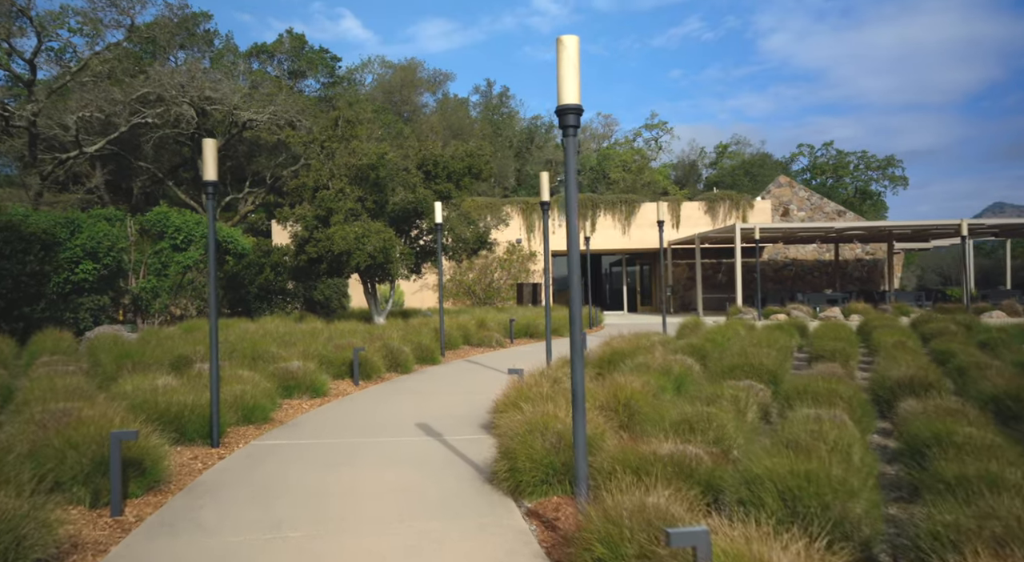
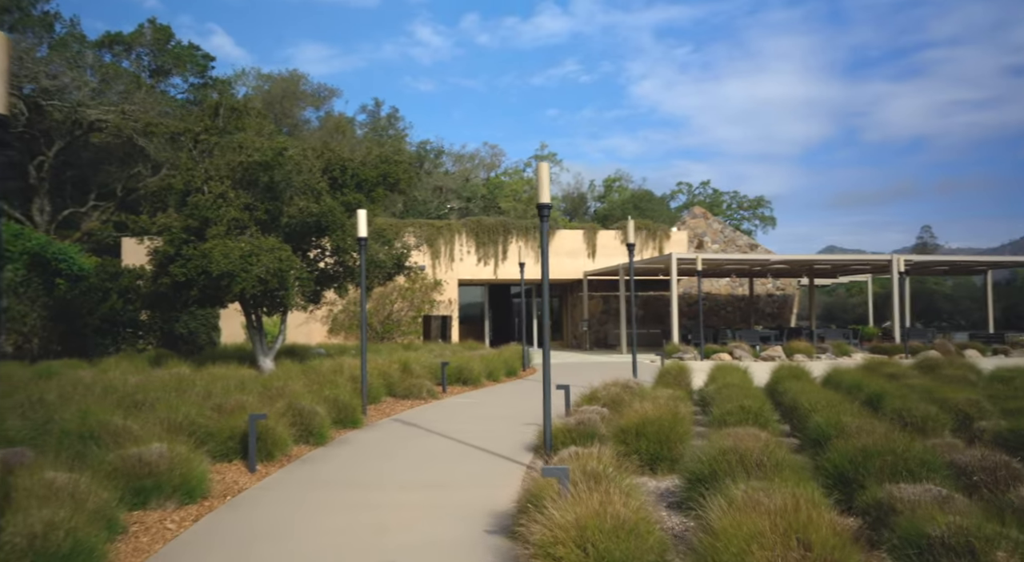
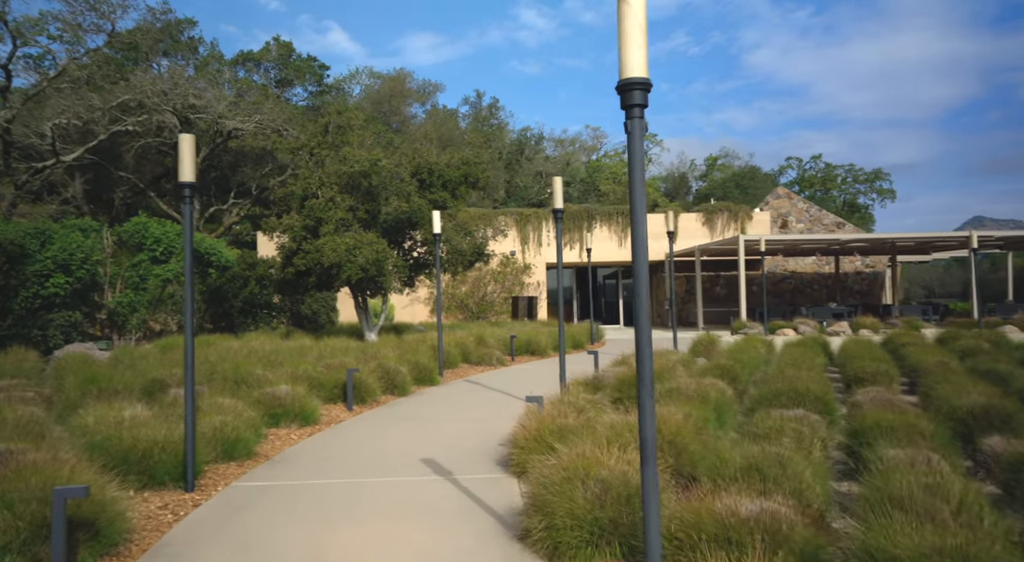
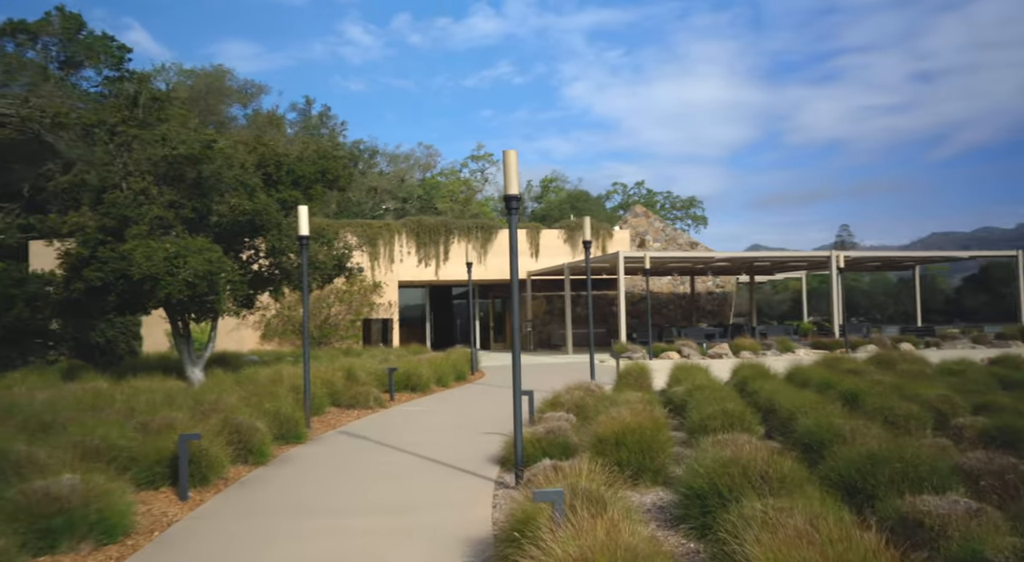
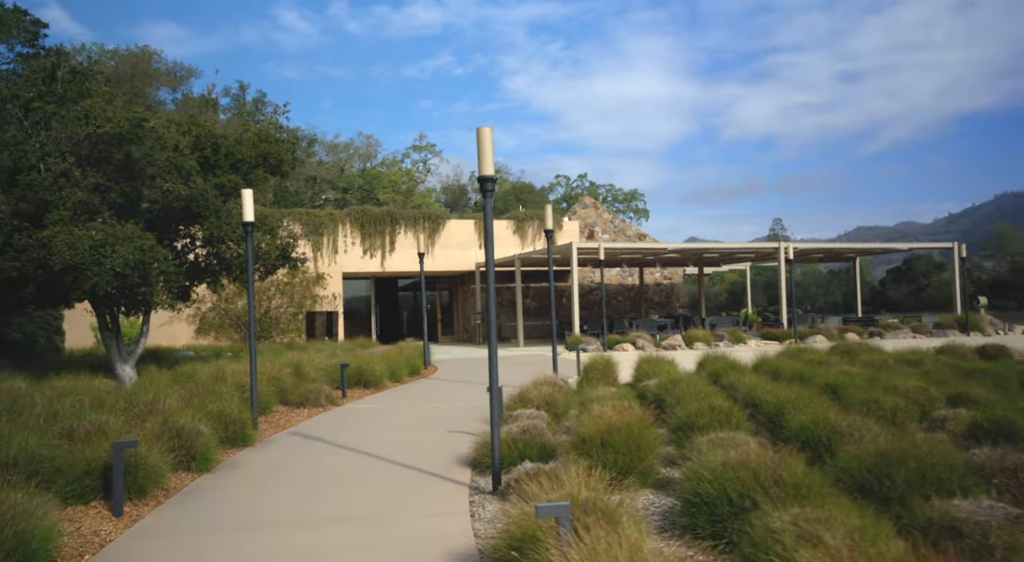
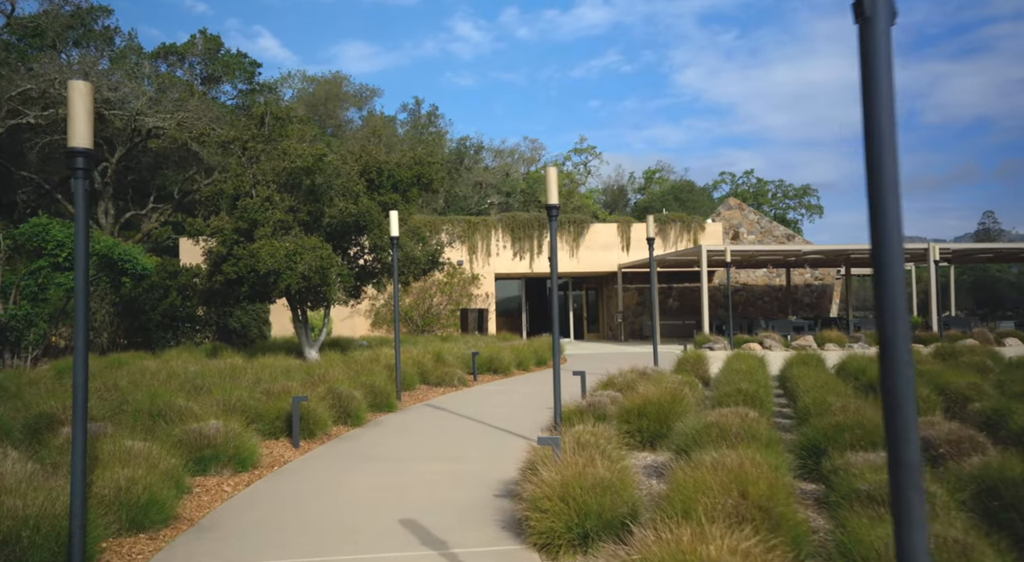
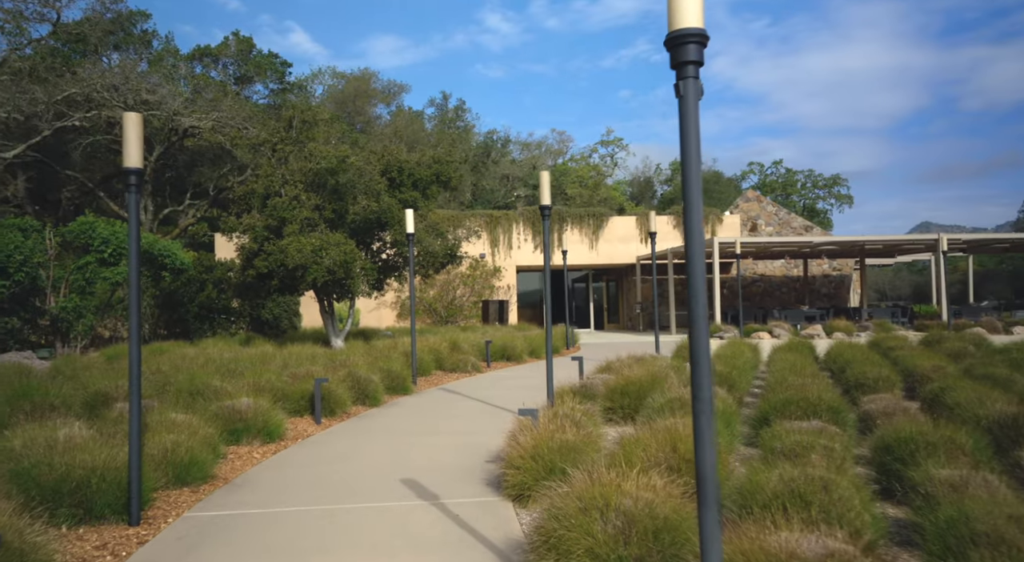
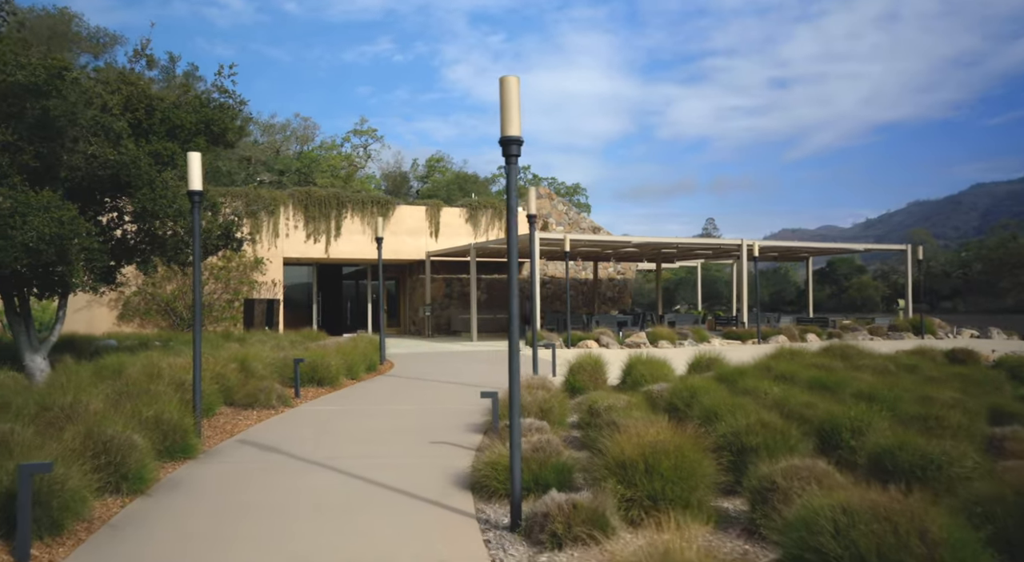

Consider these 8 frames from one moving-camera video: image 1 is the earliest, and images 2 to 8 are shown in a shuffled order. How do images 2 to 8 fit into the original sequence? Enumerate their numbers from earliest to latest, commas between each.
3, 7, 6, 2, 4, 5, 8
